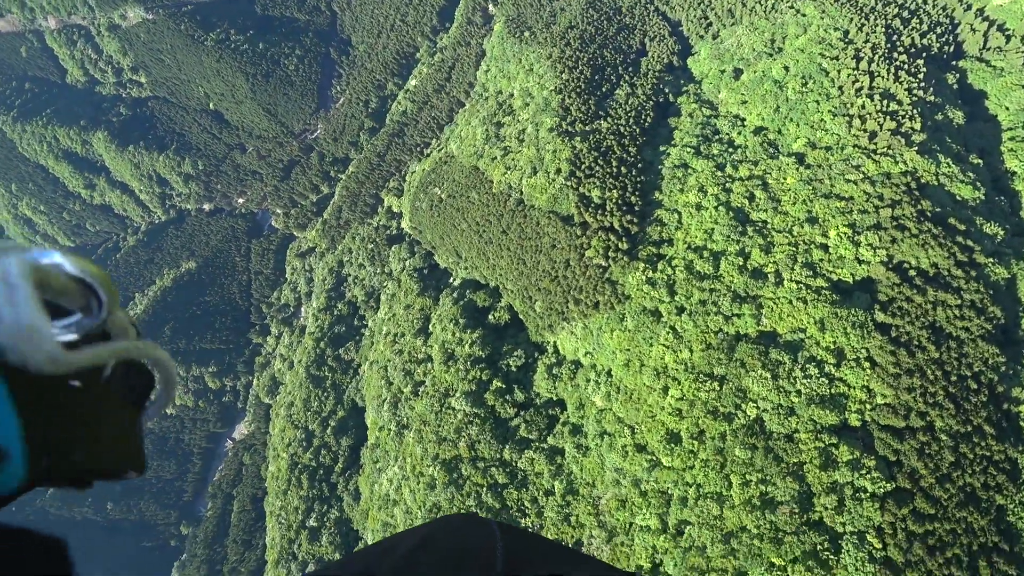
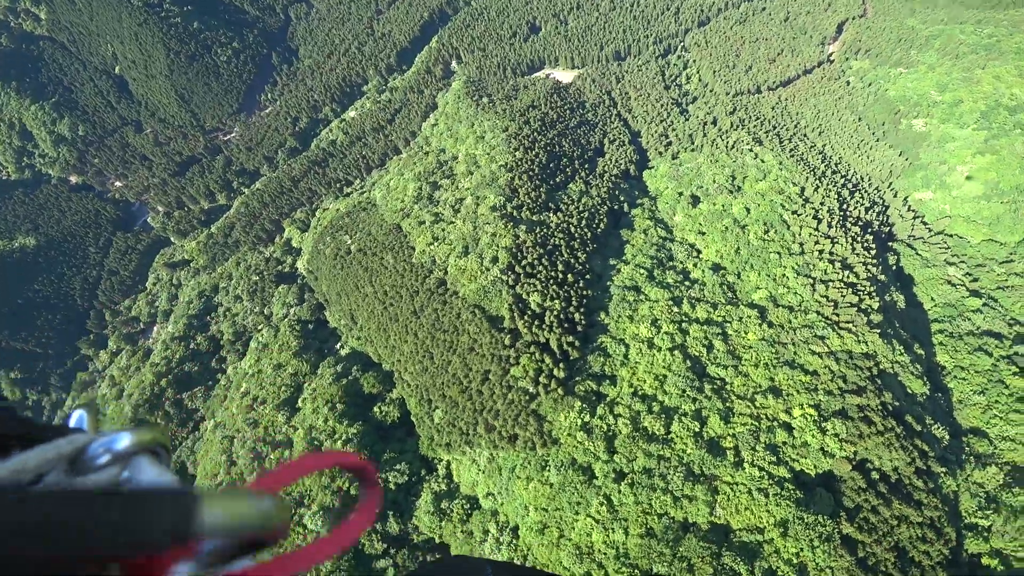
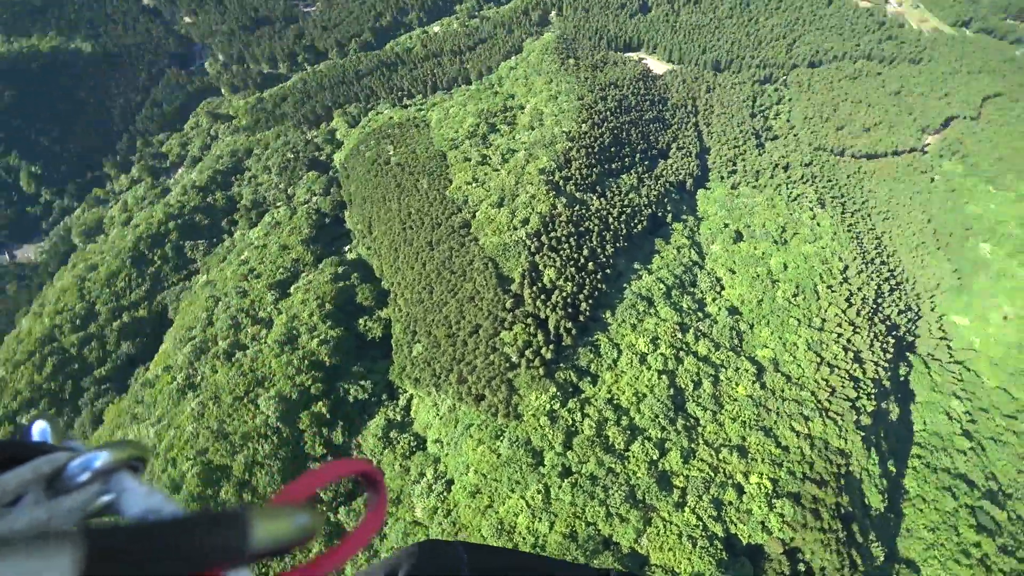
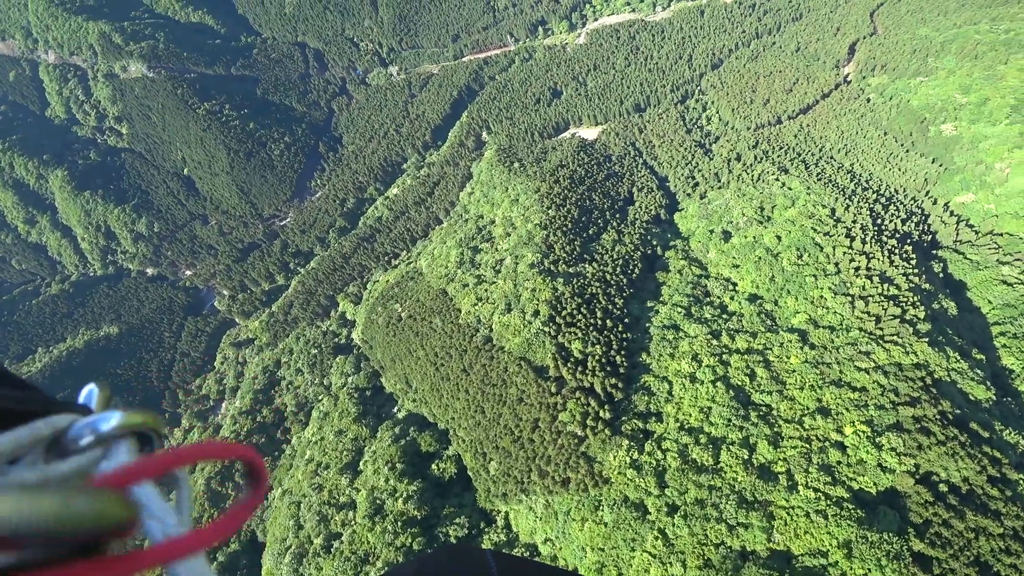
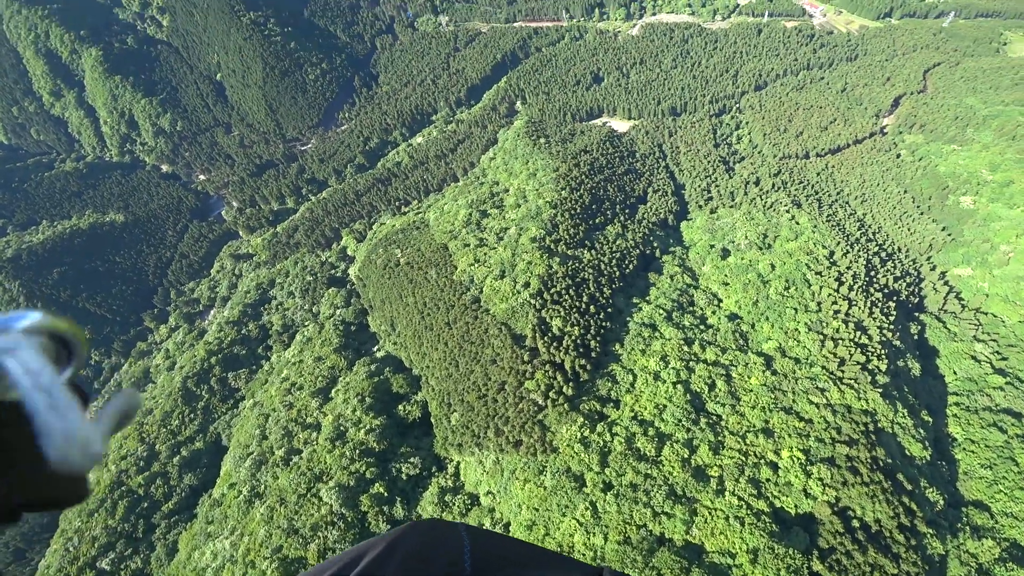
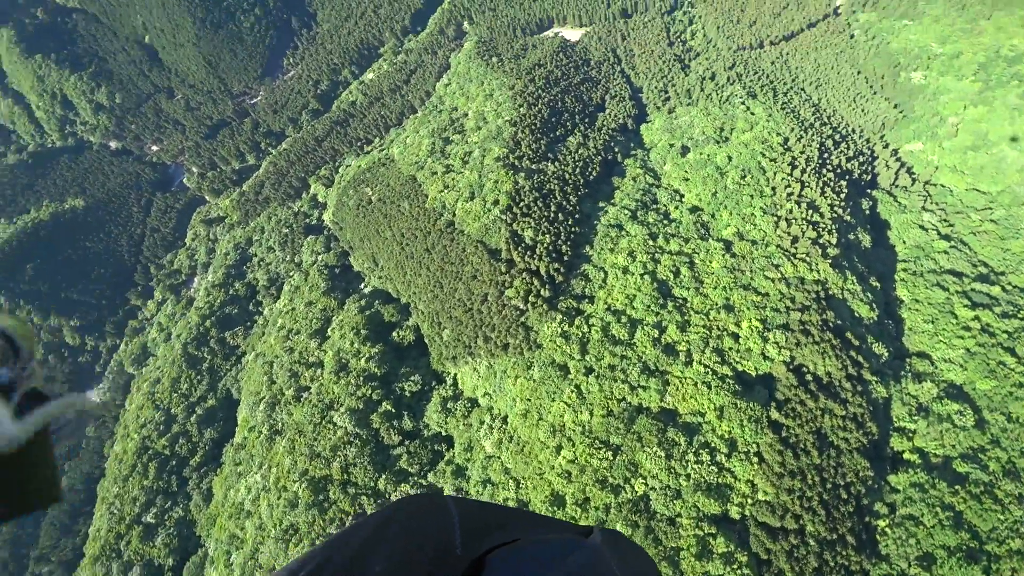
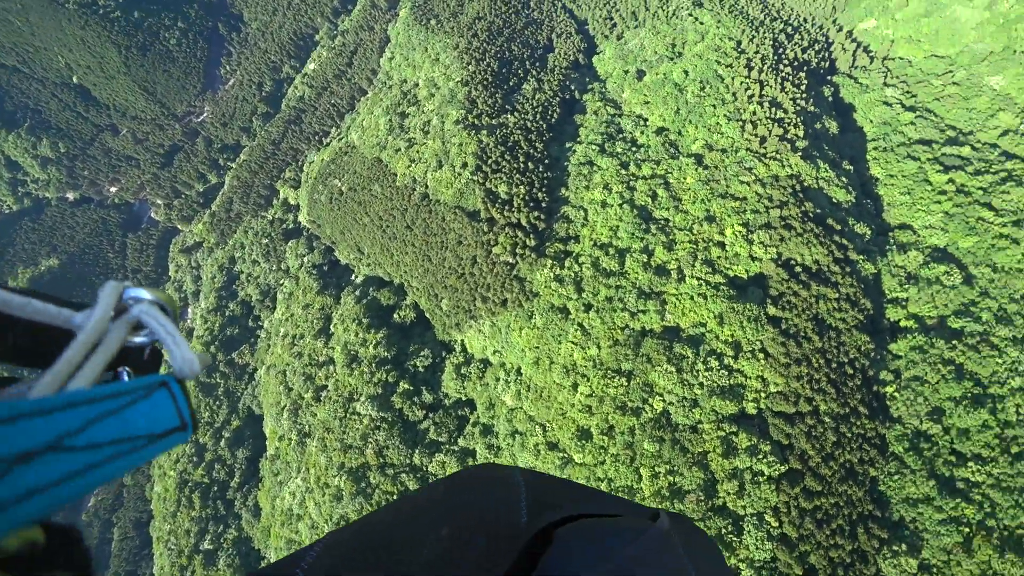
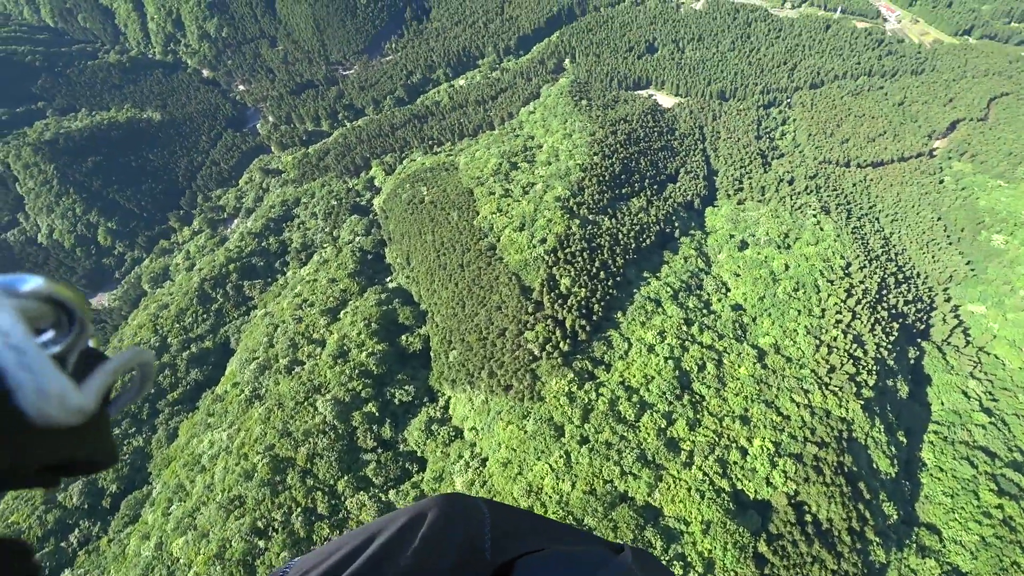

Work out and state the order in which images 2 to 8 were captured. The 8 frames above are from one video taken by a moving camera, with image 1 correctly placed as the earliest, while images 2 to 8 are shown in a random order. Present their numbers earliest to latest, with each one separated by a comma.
7, 6, 8, 5, 4, 2, 3
